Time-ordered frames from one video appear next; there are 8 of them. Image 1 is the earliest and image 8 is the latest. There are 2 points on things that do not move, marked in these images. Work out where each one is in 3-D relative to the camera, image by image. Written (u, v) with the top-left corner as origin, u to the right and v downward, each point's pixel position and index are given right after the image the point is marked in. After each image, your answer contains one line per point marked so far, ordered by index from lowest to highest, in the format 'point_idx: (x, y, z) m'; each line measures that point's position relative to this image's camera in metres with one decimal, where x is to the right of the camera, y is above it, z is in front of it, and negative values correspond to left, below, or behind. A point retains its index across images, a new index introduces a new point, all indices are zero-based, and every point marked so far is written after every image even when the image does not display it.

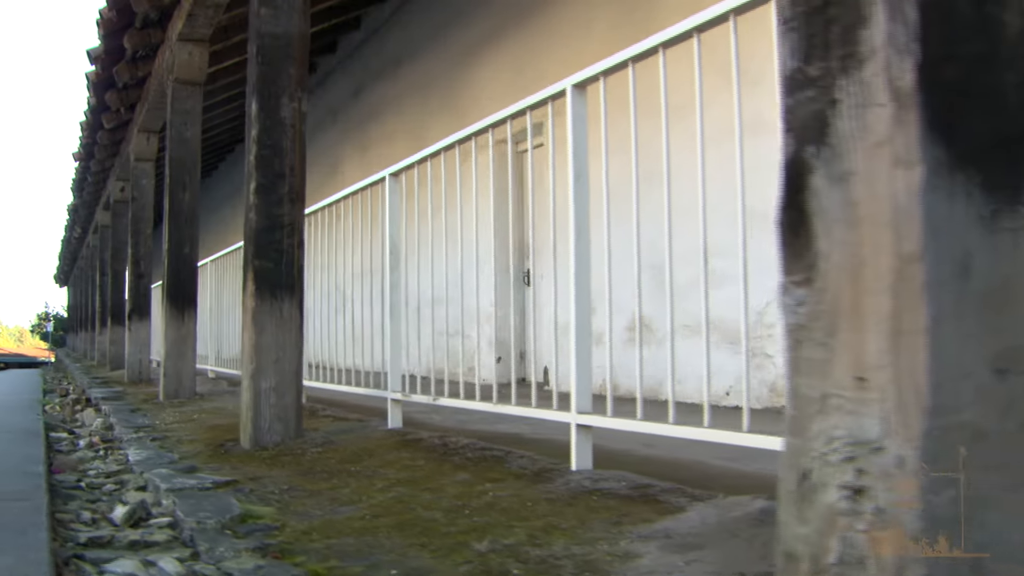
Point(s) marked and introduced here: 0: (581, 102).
0: (+0.2, +0.6, +3.1) m
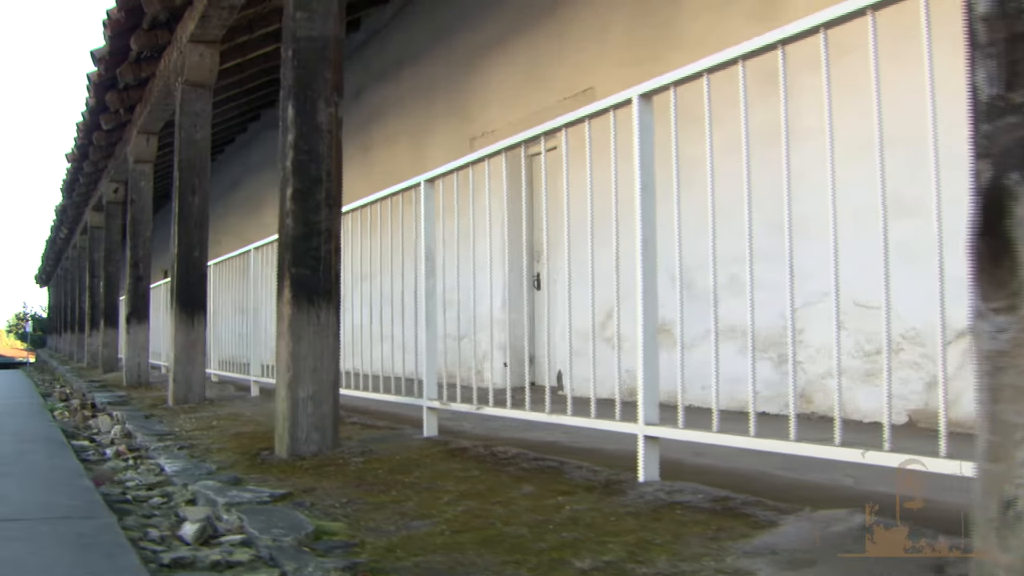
0: (+0.4, +0.6, +3.1) m
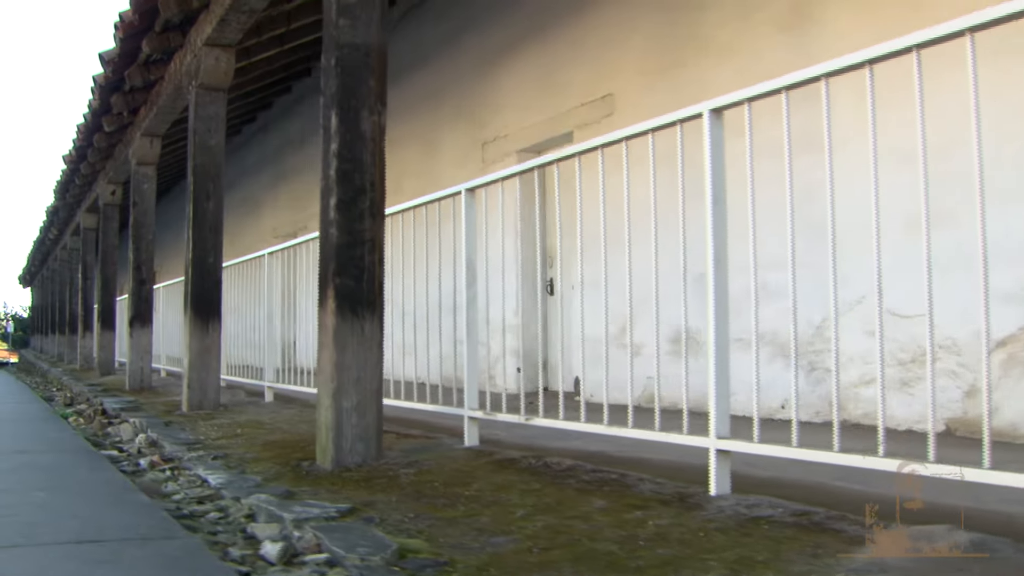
0: (+0.7, +0.5, +3.1) m
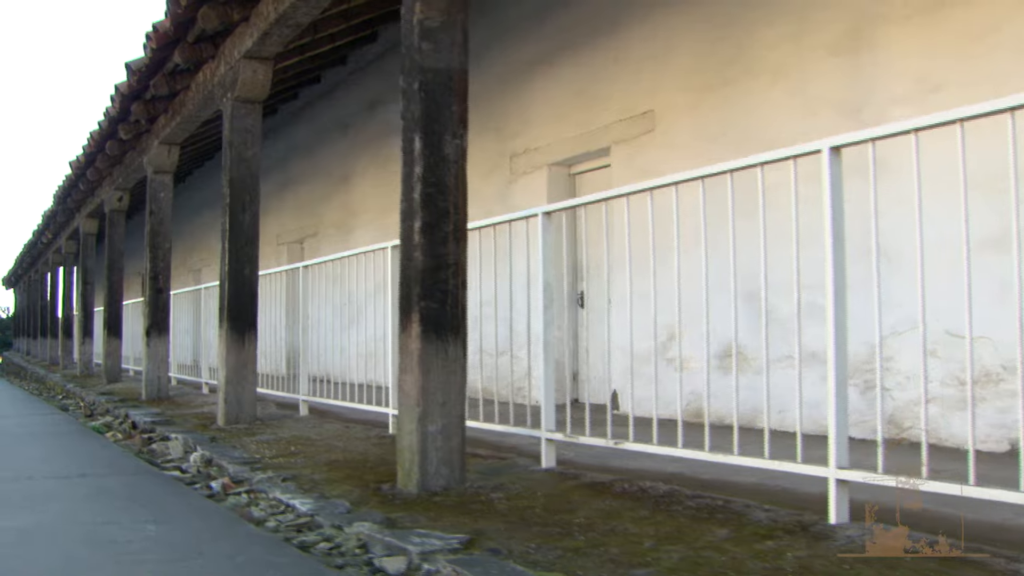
0: (+1.1, +0.4, +3.1) m
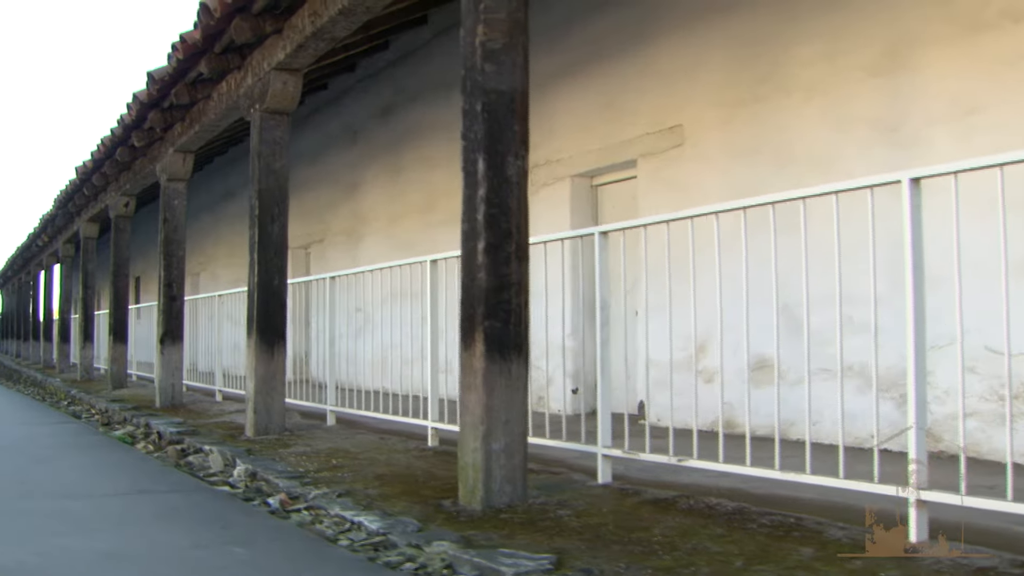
0: (+1.4, +0.3, +3.2) m
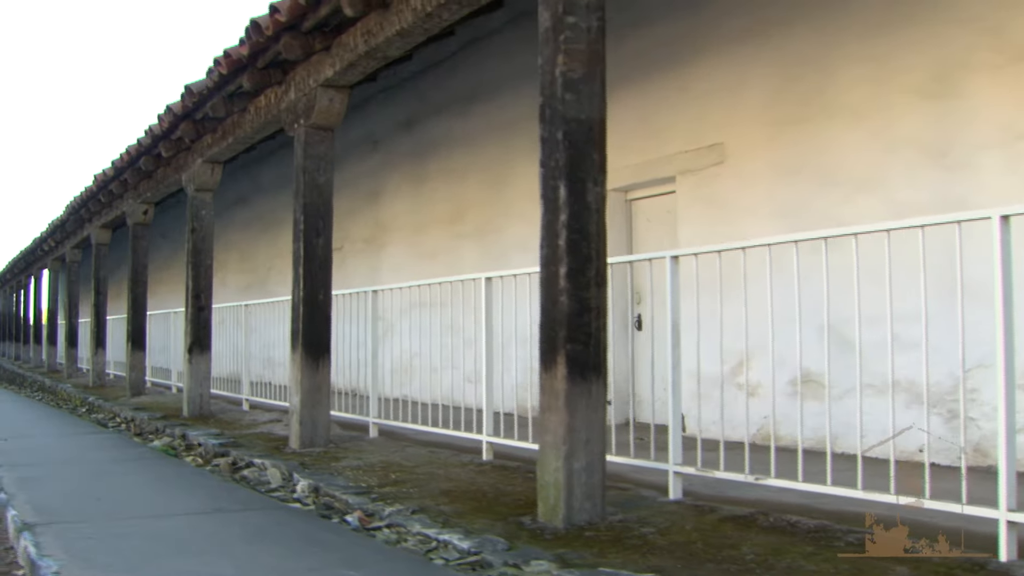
0: (+1.7, +0.2, +3.4) m
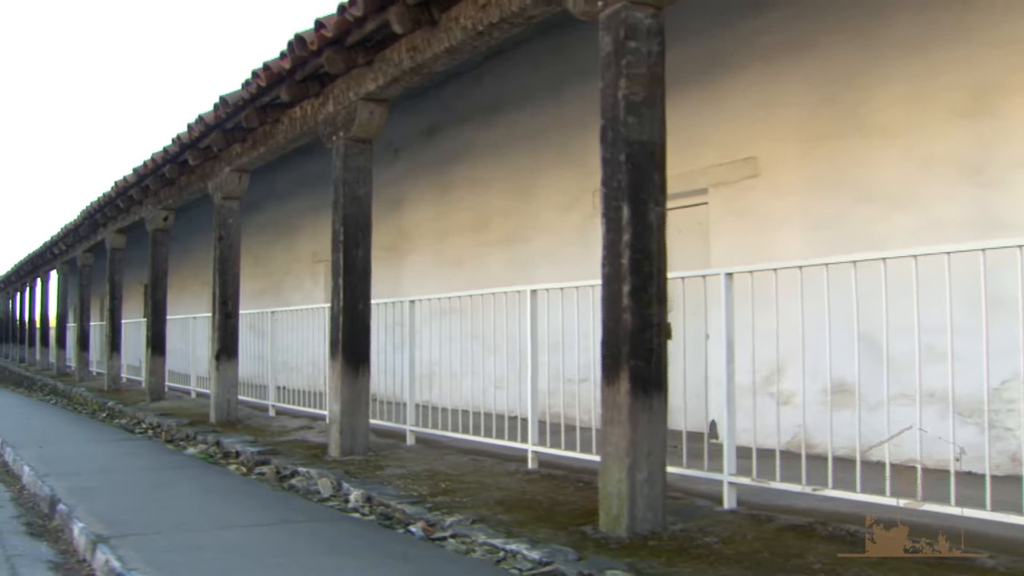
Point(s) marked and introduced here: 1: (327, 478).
0: (+2.1, +0.1, +3.6) m
1: (-1.1, -1.2, +5.9) m
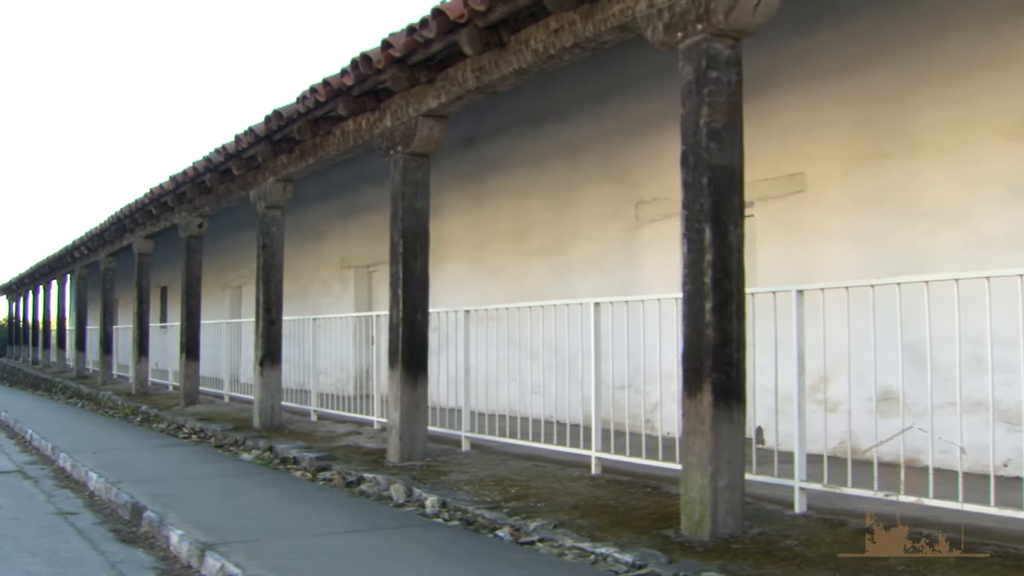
0: (+2.5, 0.0, +3.9) m
1: (-0.7, -1.2, +6.1) m
